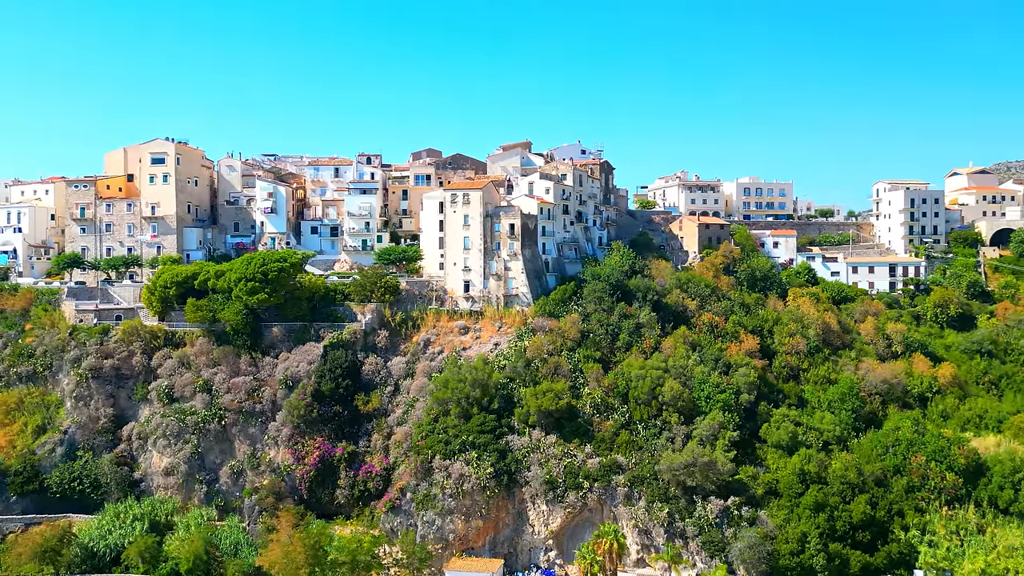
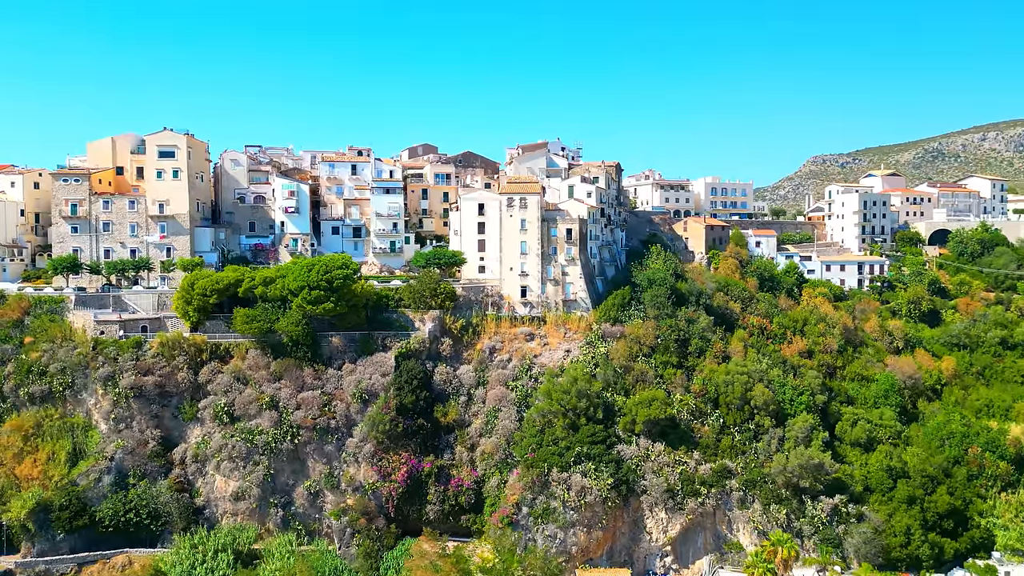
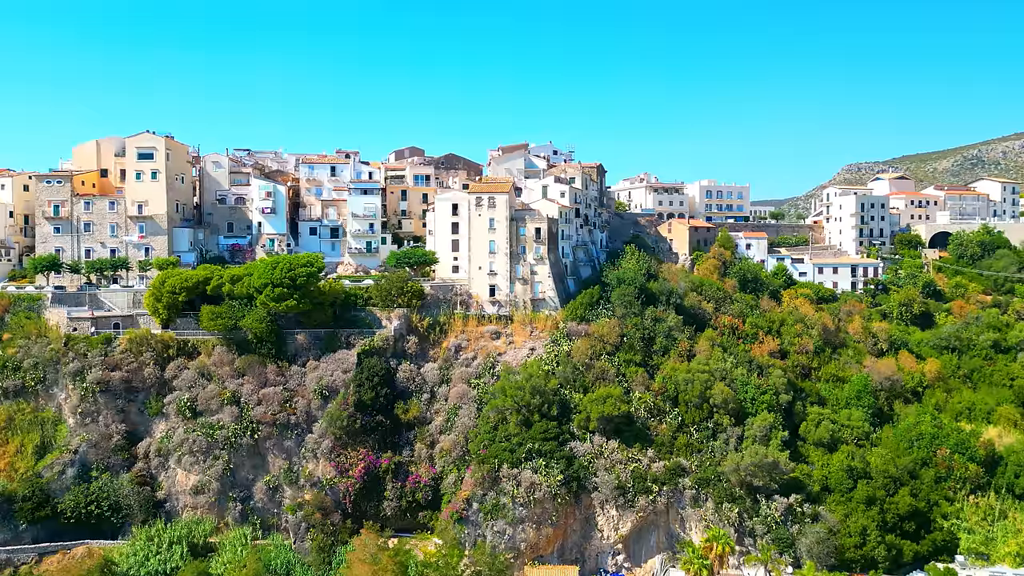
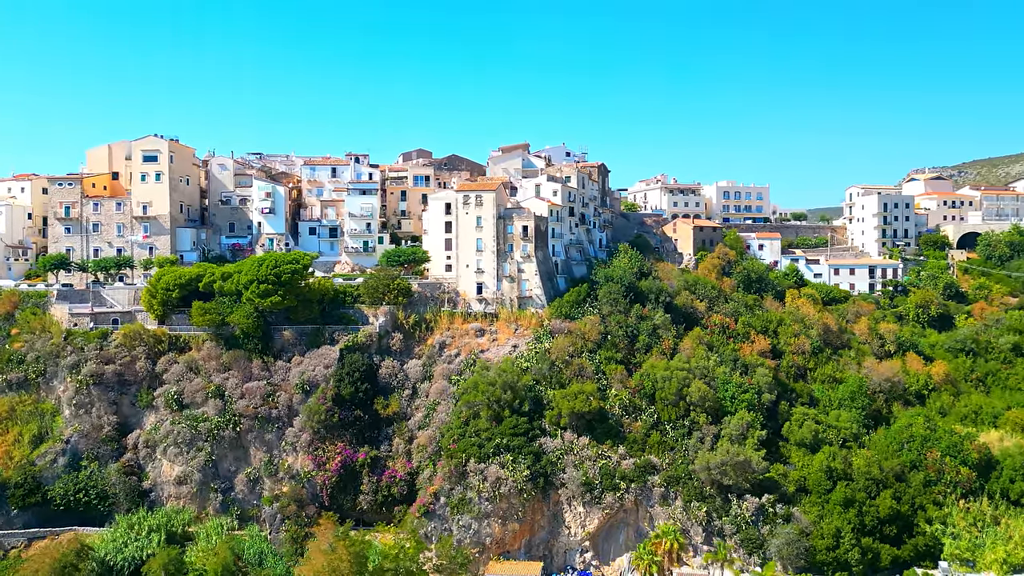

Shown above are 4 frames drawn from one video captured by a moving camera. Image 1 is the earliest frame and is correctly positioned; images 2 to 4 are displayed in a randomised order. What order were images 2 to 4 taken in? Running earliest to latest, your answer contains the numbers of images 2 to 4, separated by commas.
4, 3, 2
